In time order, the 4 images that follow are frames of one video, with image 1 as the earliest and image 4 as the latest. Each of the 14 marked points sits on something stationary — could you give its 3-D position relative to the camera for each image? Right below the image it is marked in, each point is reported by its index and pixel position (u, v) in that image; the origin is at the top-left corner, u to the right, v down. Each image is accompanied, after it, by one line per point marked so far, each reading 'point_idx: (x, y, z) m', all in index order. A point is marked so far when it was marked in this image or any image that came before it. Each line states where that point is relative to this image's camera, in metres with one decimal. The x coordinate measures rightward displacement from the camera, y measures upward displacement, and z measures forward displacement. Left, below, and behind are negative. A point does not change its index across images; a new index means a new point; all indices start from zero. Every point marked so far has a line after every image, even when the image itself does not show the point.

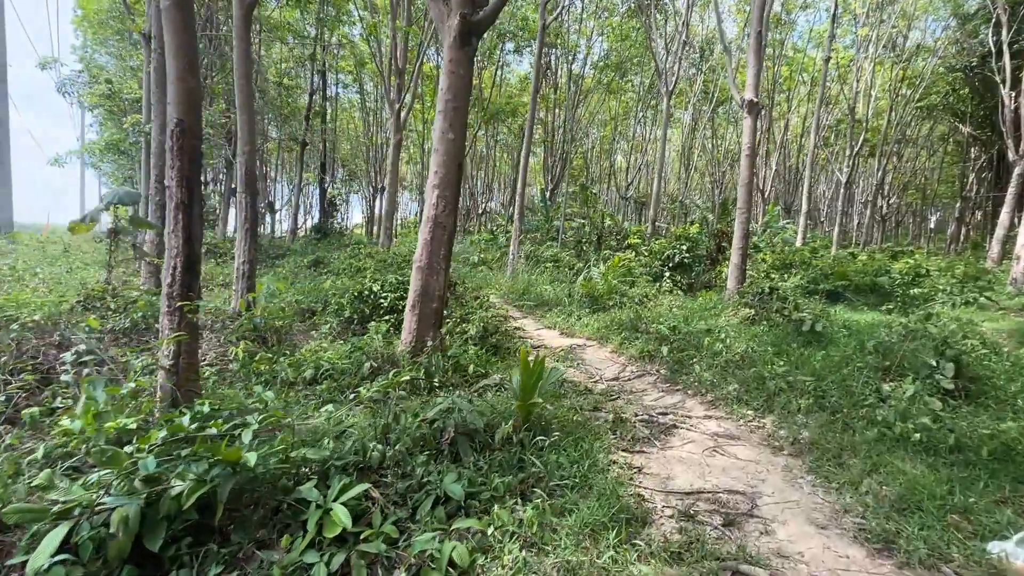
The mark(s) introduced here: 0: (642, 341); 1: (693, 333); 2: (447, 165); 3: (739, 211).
0: (+1.3, -0.5, +4.8) m
1: (+1.7, -0.4, +4.6) m
2: (-0.5, +0.9, +3.6) m
3: (+3.5, +1.2, +7.5) m
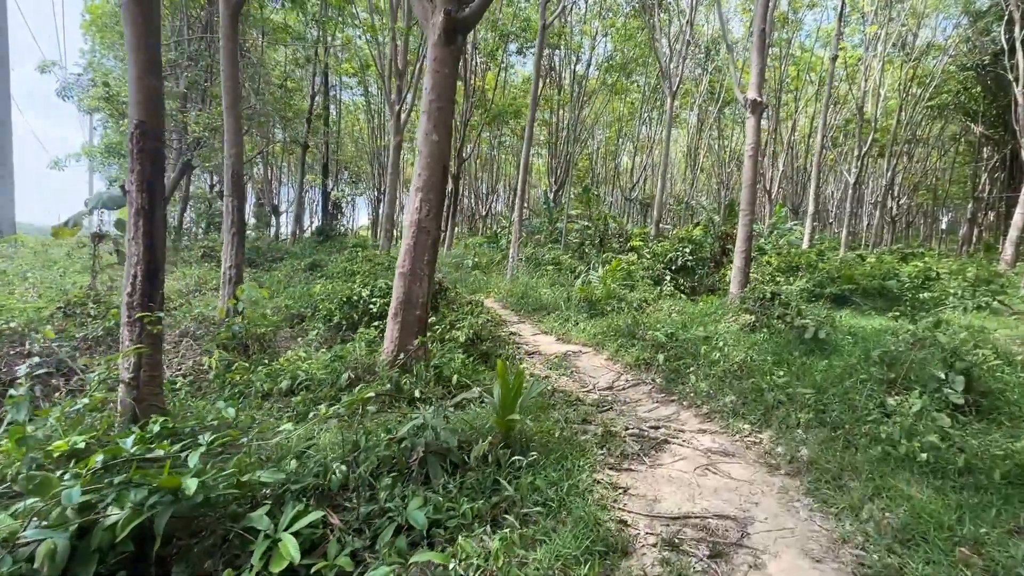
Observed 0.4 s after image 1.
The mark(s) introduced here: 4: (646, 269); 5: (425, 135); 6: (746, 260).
0: (+1.2, -0.6, +4.6) m
1: (+1.6, -0.5, +4.4) m
2: (-0.6, +0.9, +3.4) m
3: (+3.5, +1.2, +7.3) m
4: (+2.6, +0.4, +9.4) m
5: (-0.6, +1.1, +3.4) m
6: (+3.5, +0.4, +7.2) m
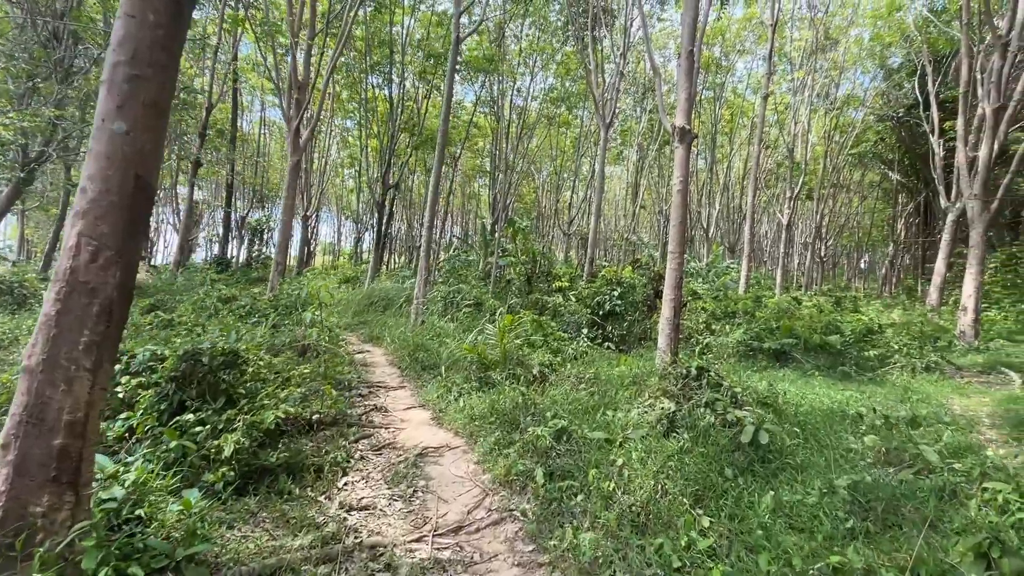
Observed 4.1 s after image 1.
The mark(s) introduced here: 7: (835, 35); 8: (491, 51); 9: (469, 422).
0: (0.0, -1.1, +3.2) m
1: (+0.5, -1.0, +3.1) m
2: (-1.6, +0.5, +1.9) m
3: (+2.0, +0.4, +6.2) m
4: (+0.9, -0.4, +8.1) m
5: (-1.7, +0.7, +2.0) m
6: (+2.1, -0.3, +6.1) m
7: (+9.0, +7.0, +13.4) m
8: (-0.6, +6.5, +13.3) m
9: (-0.4, -1.1, +4.0) m
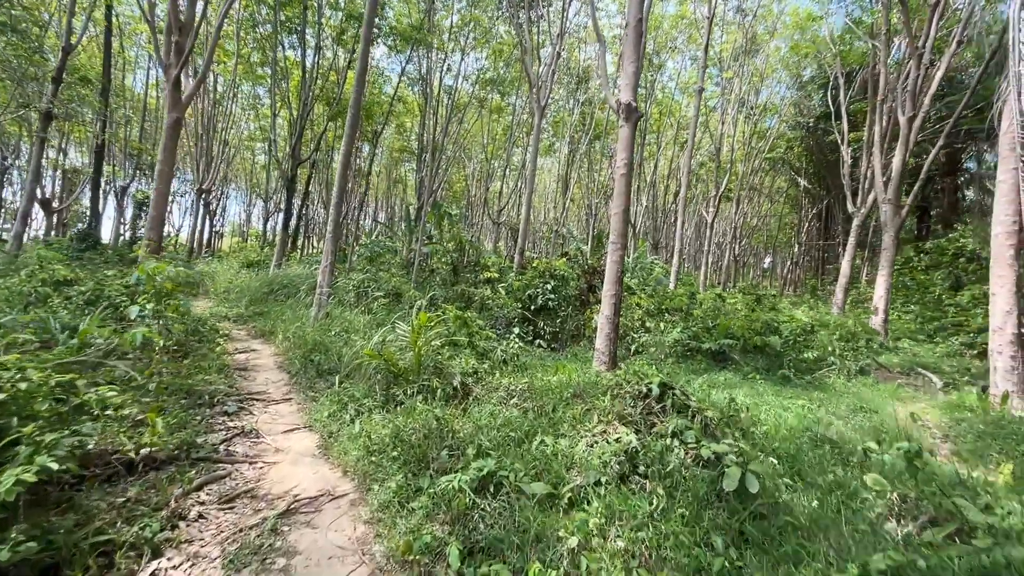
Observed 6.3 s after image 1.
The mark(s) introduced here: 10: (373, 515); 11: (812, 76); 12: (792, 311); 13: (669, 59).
0: (-0.4, -1.1, +2.3) m
1: (0.0, -1.0, +2.2) m
2: (-1.8, +0.5, +0.7) m
3: (+1.2, +0.5, +5.5) m
4: (-0.2, -0.3, +7.3) m
5: (-1.9, +0.7, +0.8) m
6: (+1.2, -0.2, +5.4) m
7: (+7.1, +7.1, +13.6) m
8: (-2.3, +6.8, +12.0) m
9: (-0.9, -1.0, +3.0) m
10: (-0.7, -1.1, +2.4) m
11: (+9.1, +6.4, +14.3) m
12: (+6.4, -0.5, +10.9) m
13: (+5.1, +7.5, +15.2) m
